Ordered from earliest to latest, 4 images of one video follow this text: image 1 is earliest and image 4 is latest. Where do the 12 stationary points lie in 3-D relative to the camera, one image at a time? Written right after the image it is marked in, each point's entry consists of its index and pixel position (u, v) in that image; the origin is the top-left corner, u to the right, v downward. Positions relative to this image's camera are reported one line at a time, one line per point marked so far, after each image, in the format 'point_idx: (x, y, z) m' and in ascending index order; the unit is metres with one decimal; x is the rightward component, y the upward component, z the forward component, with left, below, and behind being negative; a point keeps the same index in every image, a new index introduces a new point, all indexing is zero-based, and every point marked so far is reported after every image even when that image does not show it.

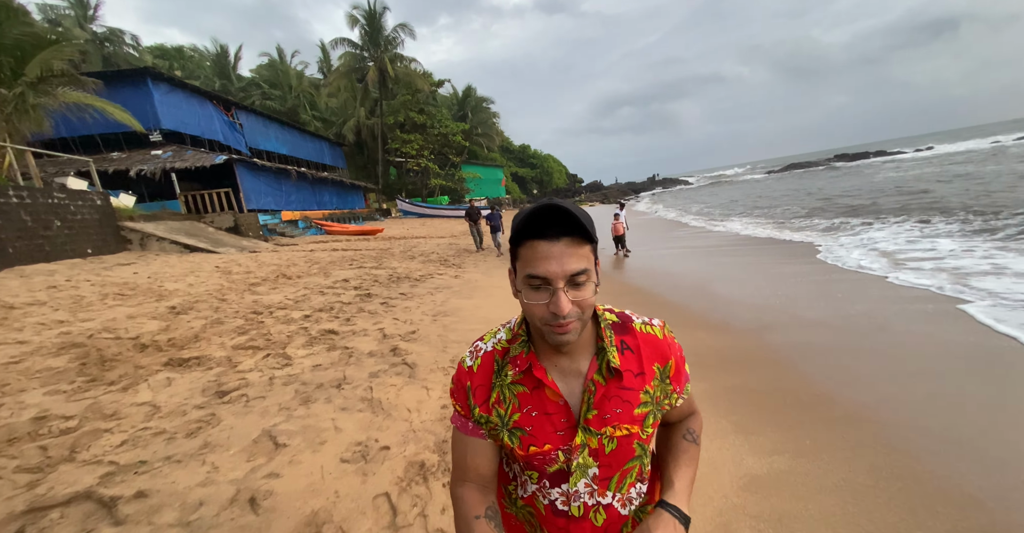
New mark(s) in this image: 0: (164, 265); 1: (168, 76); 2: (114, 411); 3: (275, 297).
0: (-6.7, 0.0, +8.1) m
1: (-11.9, +6.6, +14.5) m
2: (-2.6, -1.0, +2.6) m
3: (-3.2, -0.4, +6.0) m
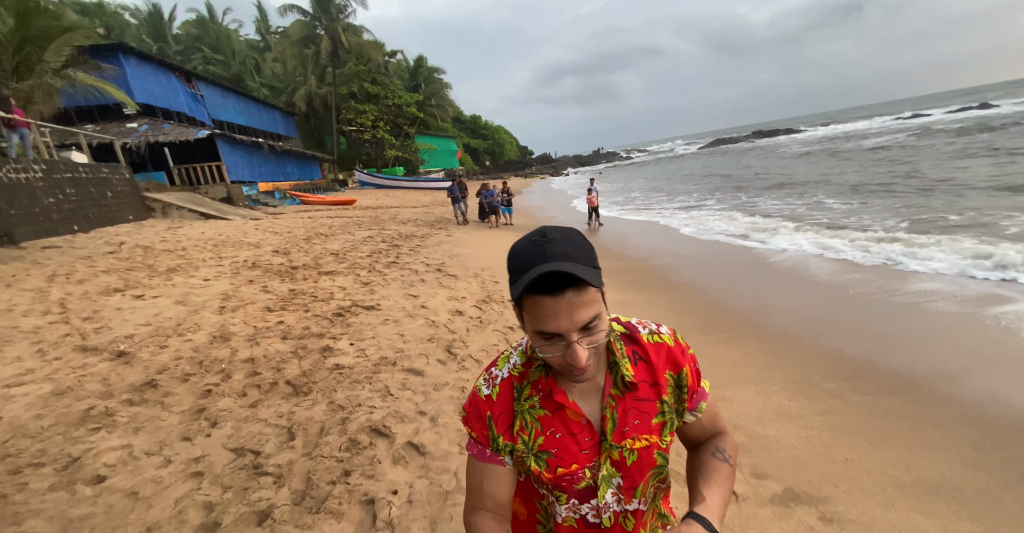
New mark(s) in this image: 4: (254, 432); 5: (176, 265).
0: (-7.5, +1.0, +10.5) m
1: (-13.6, +7.8, +15.6) m
2: (-2.6, -0.3, +5.7) m
3: (-3.7, +0.5, +8.9) m
4: (-1.6, -1.0, +2.6) m
5: (-5.1, 0.0, +6.4) m
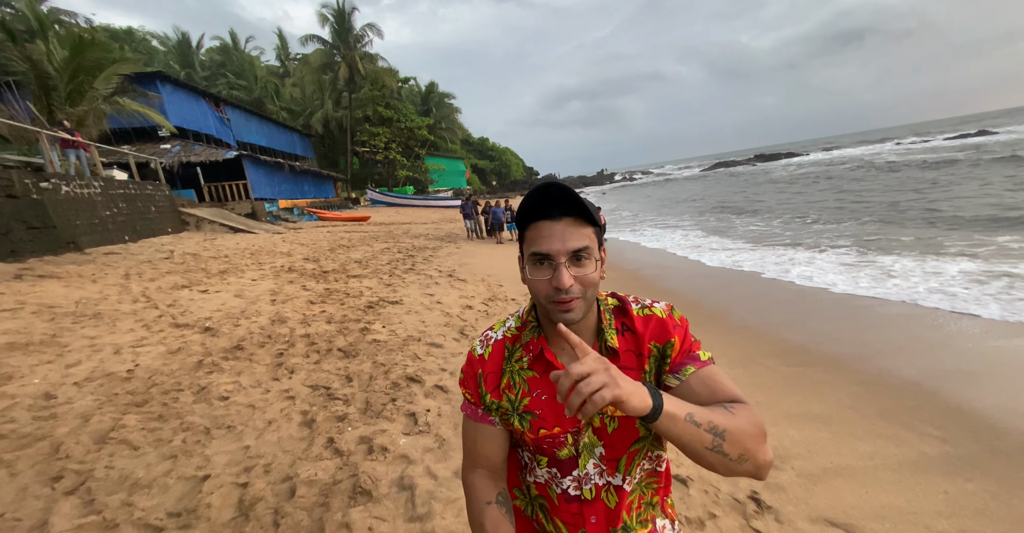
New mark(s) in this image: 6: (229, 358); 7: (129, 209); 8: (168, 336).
0: (-7.4, +0.7, +11.6) m
1: (-13.4, +7.4, +17.1) m
2: (-2.5, -0.3, +6.7) m
3: (-3.6, +0.3, +10.0) m
4: (-1.6, -0.9, +3.6) m
5: (-5.0, 0.0, +7.5) m
6: (-2.5, -0.8, +3.8) m
7: (-9.4, +1.4, +10.5) m
8: (-3.4, -0.7, +4.2) m
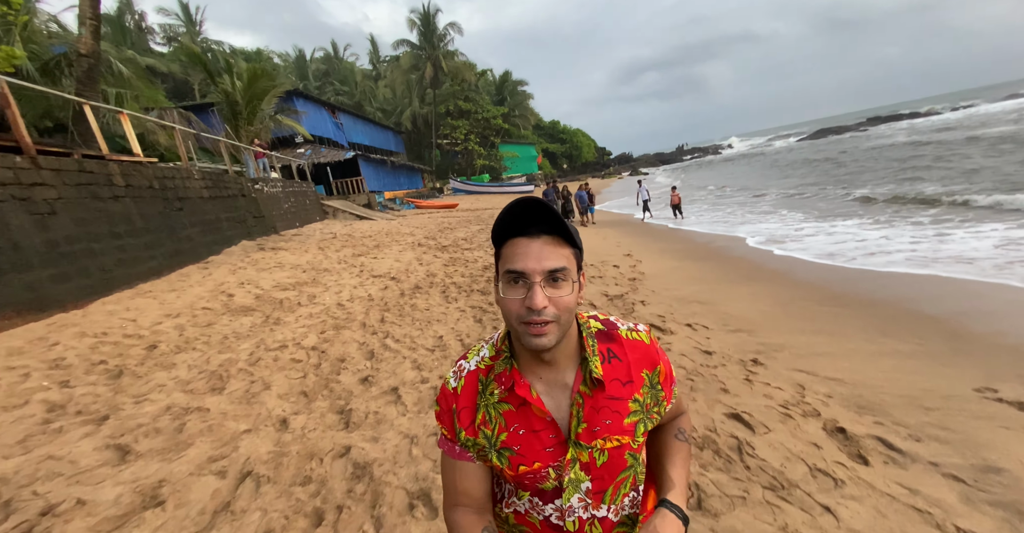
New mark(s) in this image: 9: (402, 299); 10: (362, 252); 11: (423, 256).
0: (-4.9, +1.4, +14.5) m
1: (-10.0, +8.3, +20.7) m
2: (-0.9, +0.2, +8.9) m
3: (-1.4, +1.0, +12.2) m
4: (-0.5, -0.5, +5.6) m
5: (-3.2, +0.5, +10.0) m
6: (-1.3, -0.4, +6.0) m
7: (-7.1, +2.1, +13.7) m
8: (-2.1, -0.2, +6.5) m
9: (-1.5, -0.4, +5.7) m
10: (-3.2, +0.3, +9.0) m
11: (-1.9, +0.2, +8.7) m
